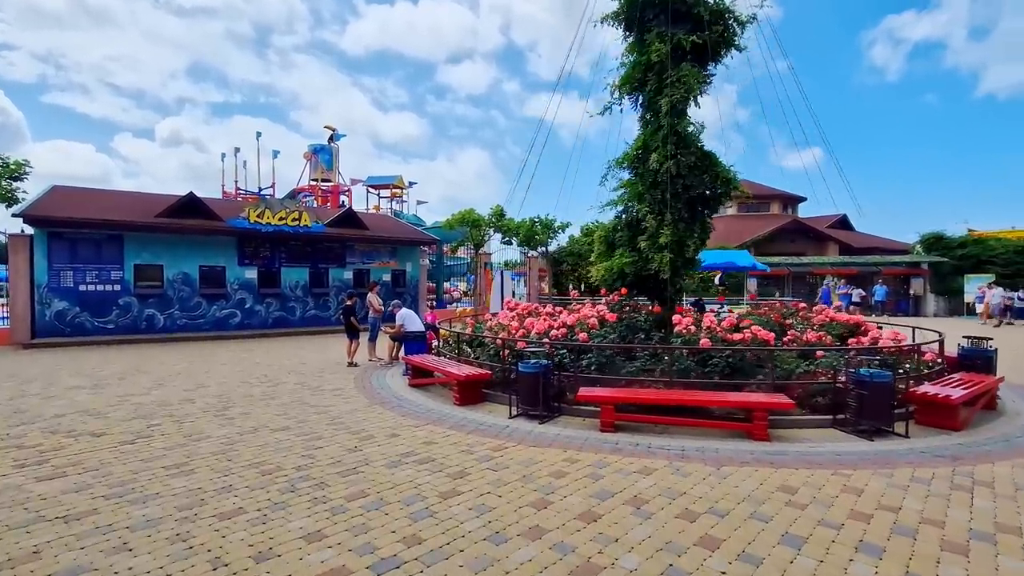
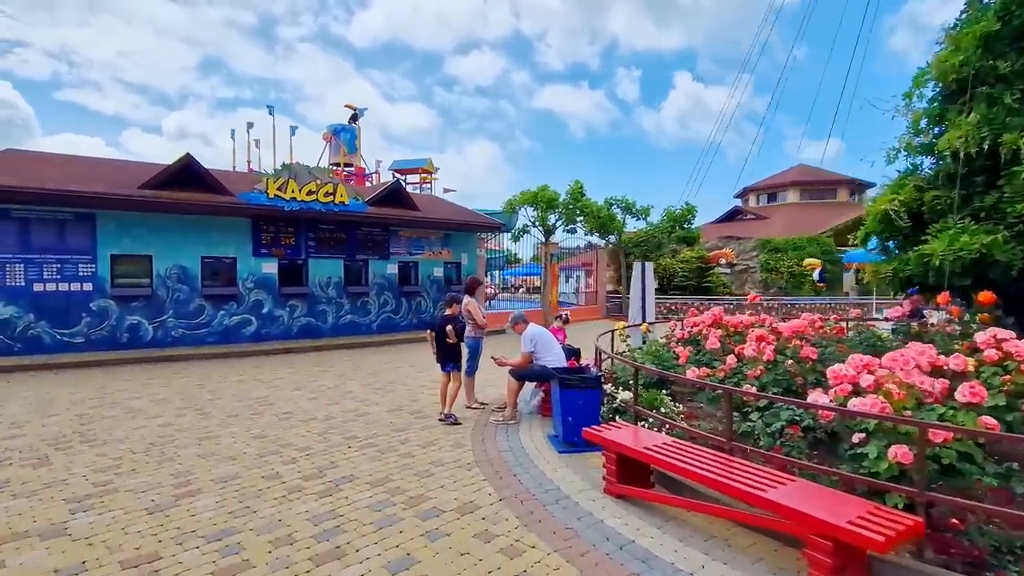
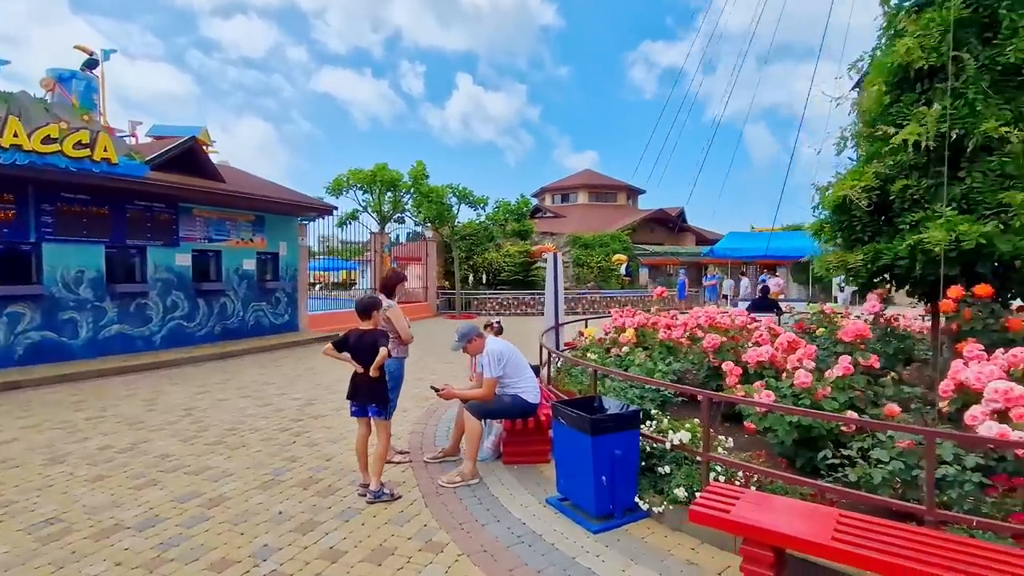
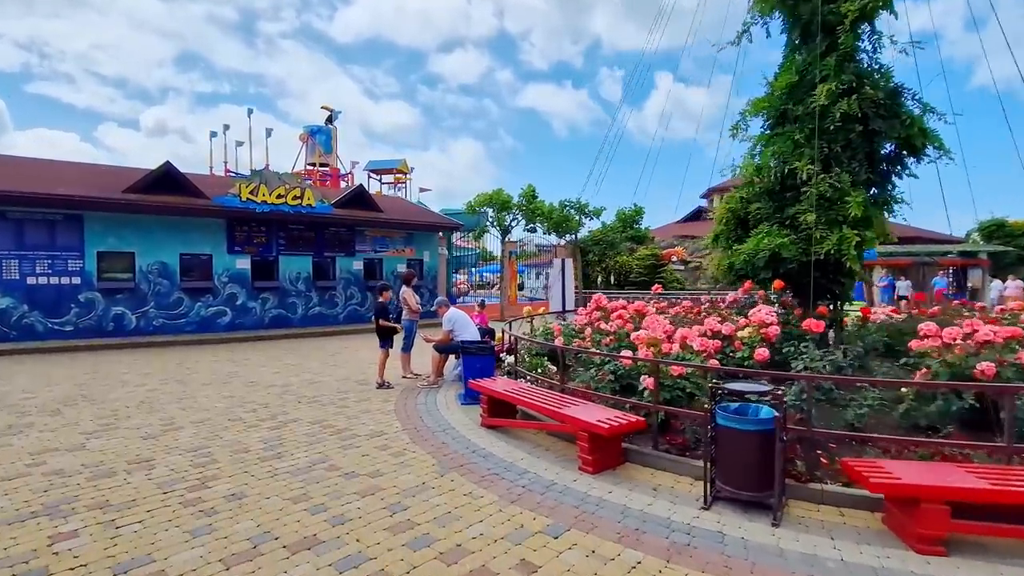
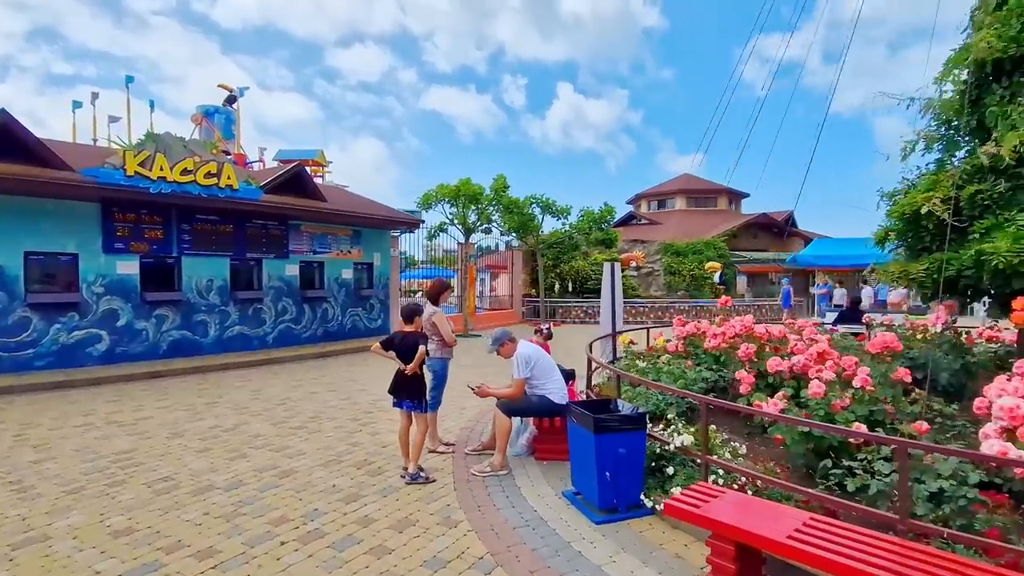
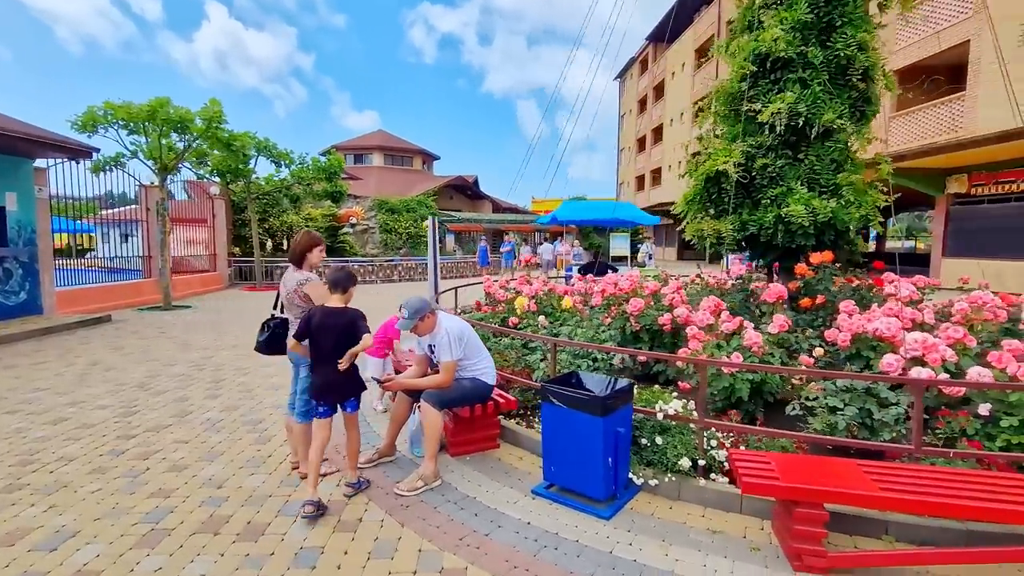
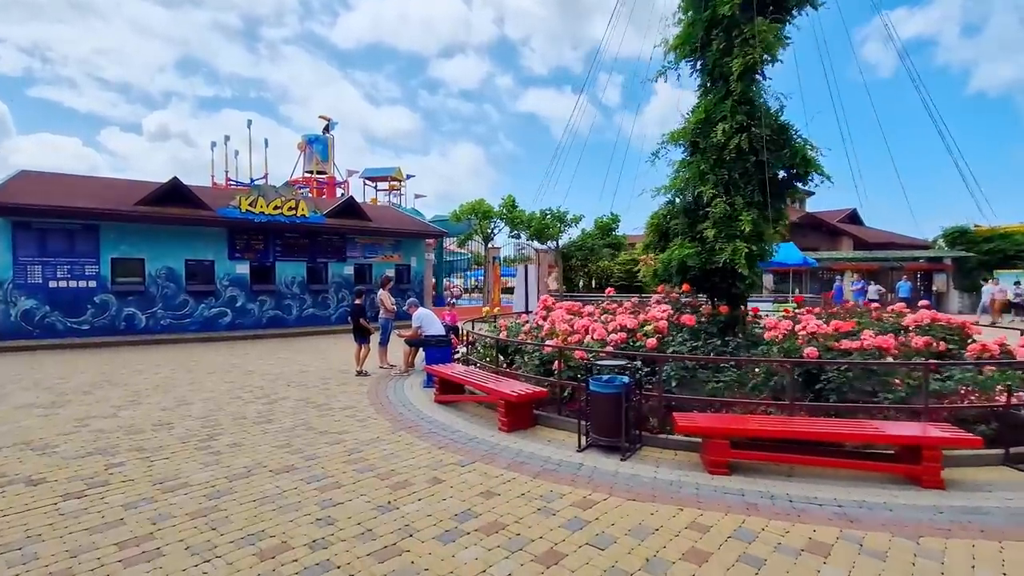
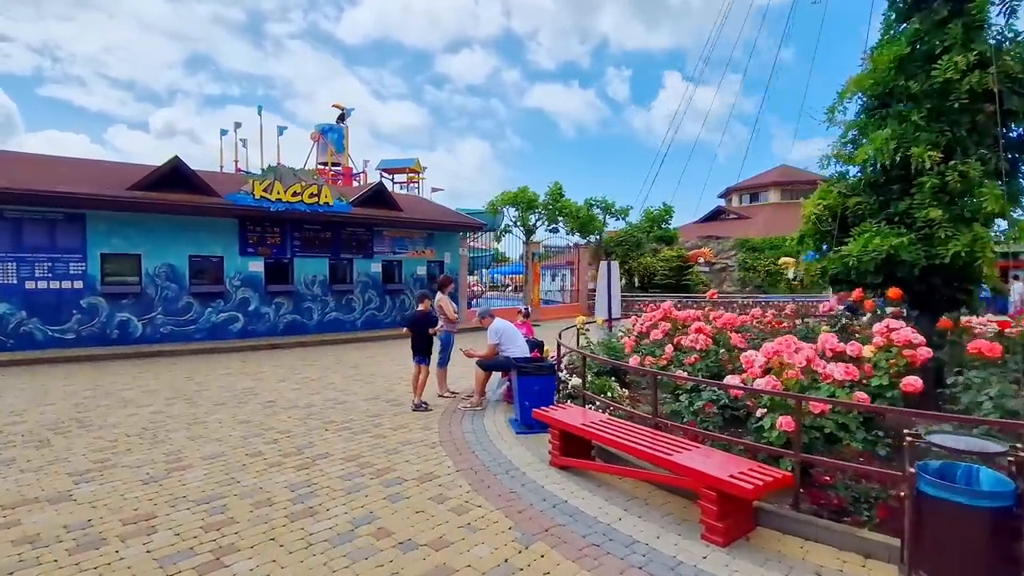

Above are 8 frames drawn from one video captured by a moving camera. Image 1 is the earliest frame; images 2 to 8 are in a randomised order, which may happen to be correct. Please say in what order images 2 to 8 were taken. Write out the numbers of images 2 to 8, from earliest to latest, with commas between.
7, 4, 8, 2, 5, 3, 6
